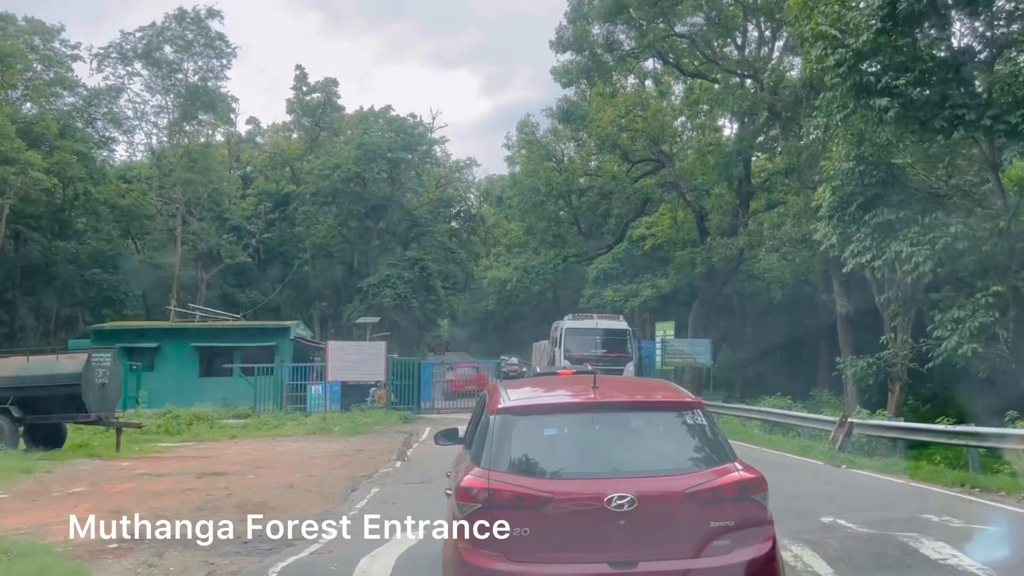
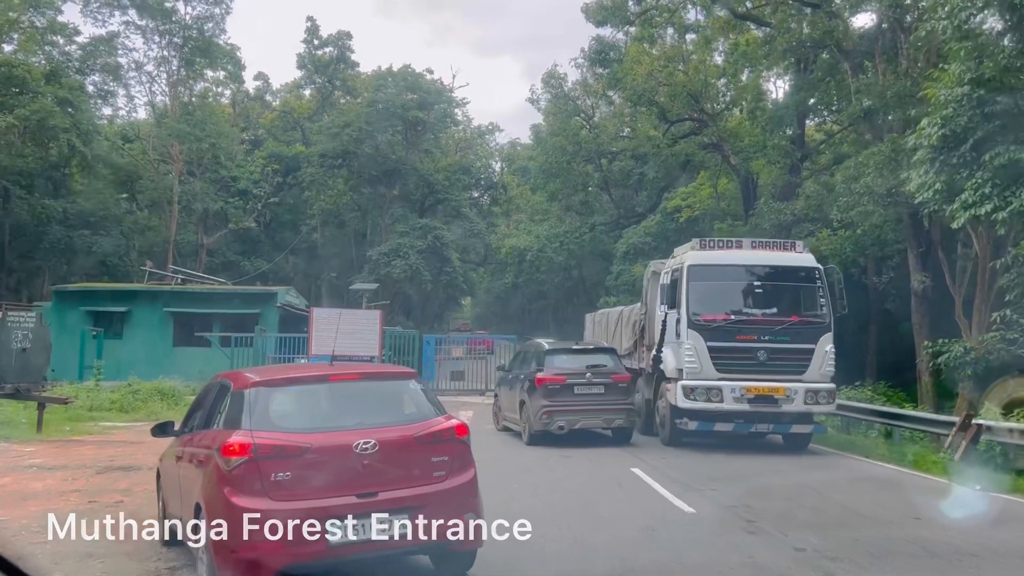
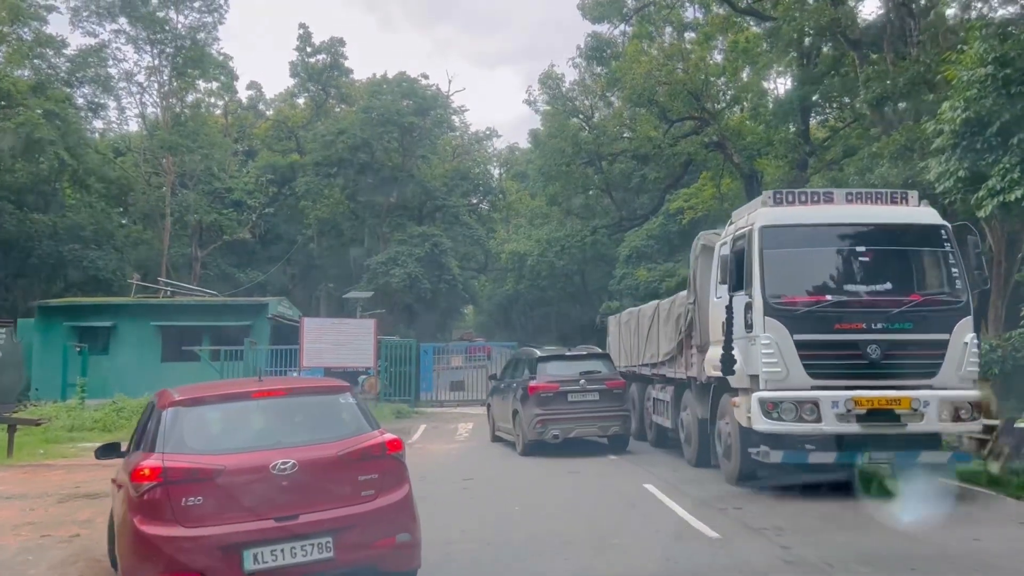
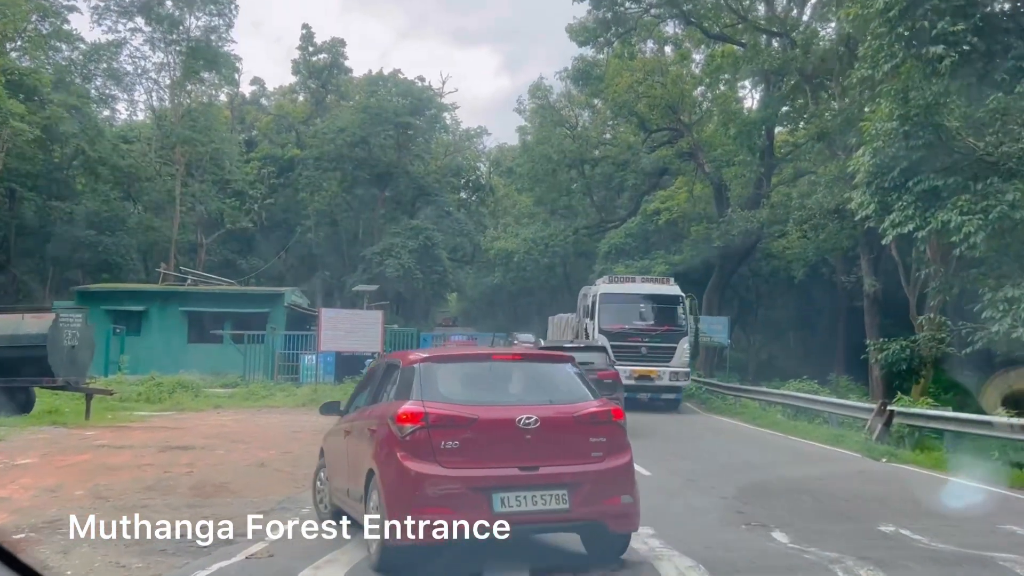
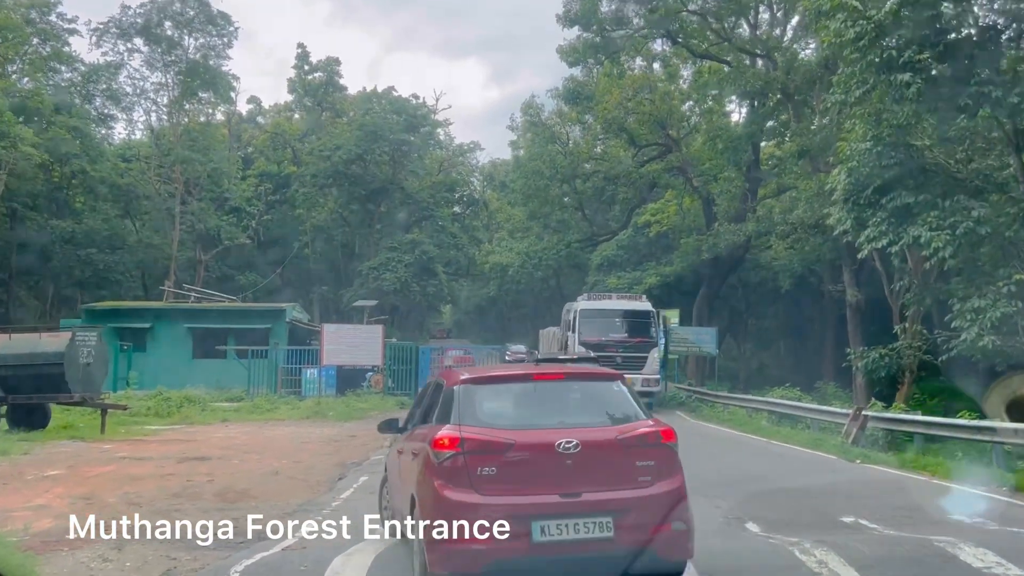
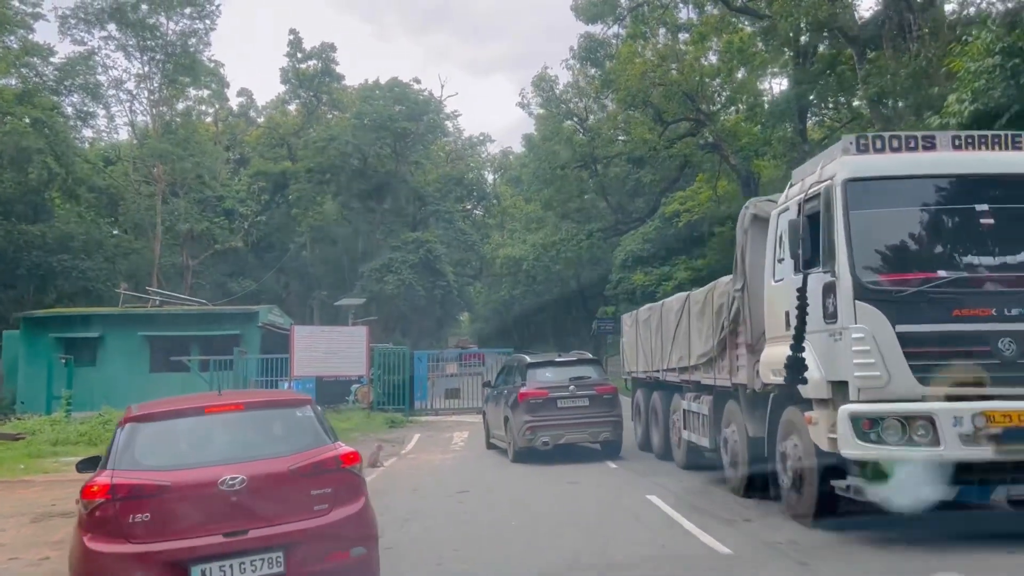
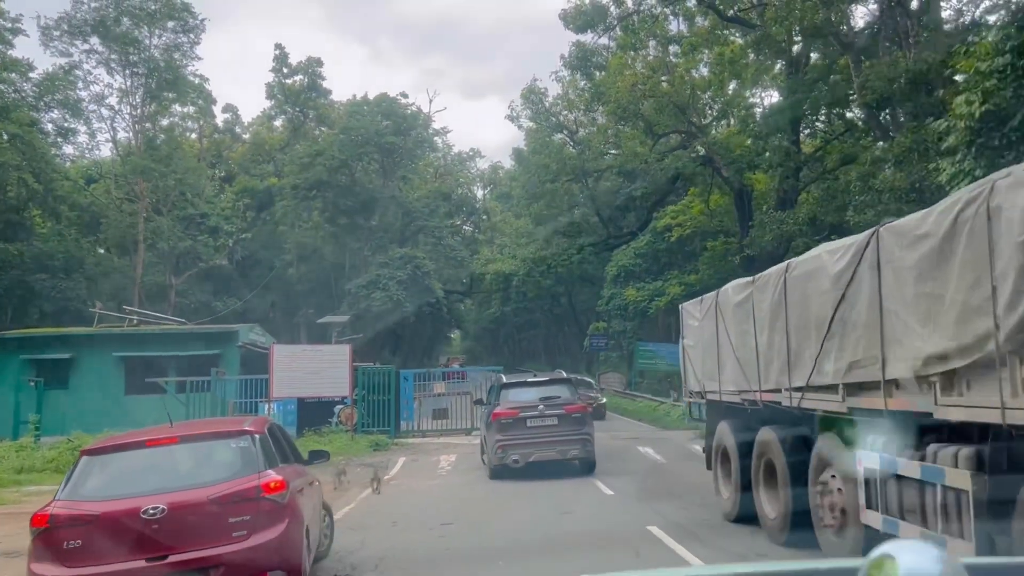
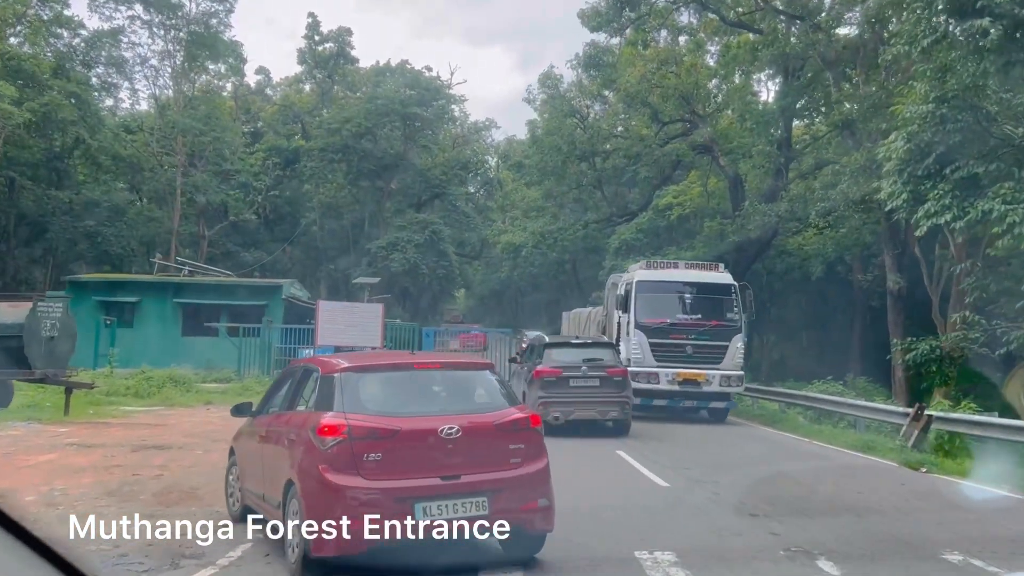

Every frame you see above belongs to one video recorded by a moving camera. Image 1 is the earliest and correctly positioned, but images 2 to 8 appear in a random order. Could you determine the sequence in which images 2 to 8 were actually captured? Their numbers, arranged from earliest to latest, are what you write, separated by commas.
5, 4, 8, 2, 3, 6, 7
